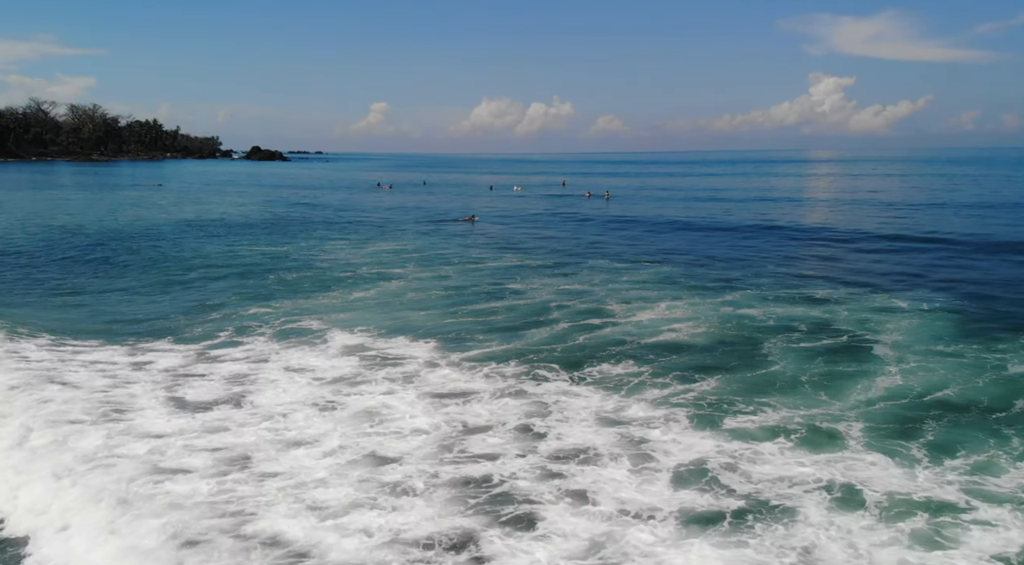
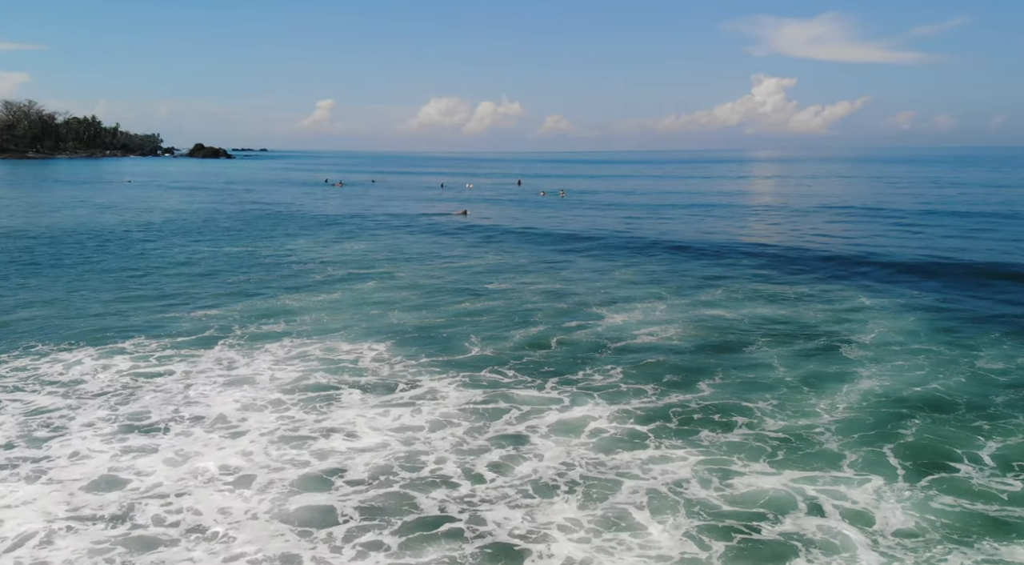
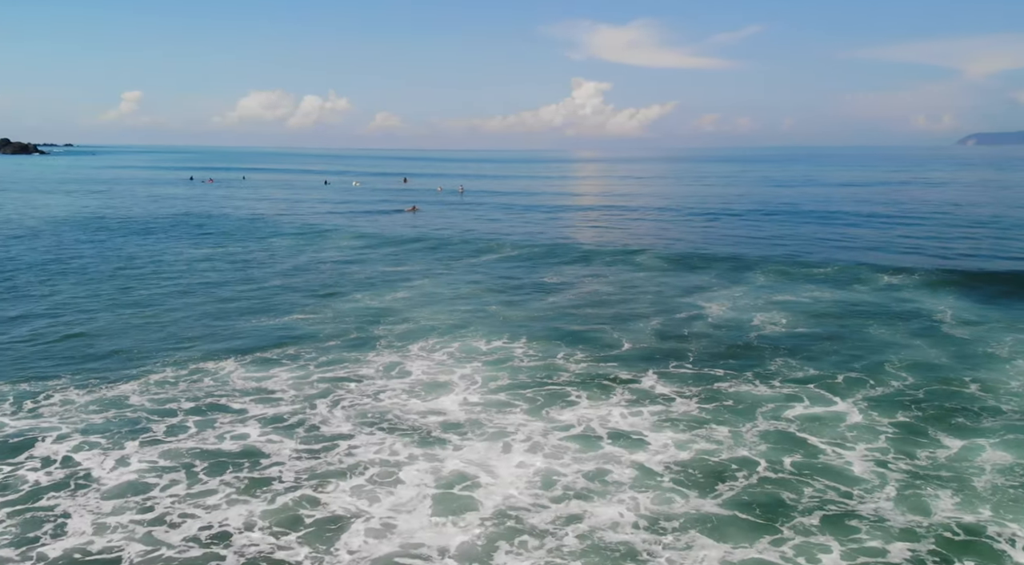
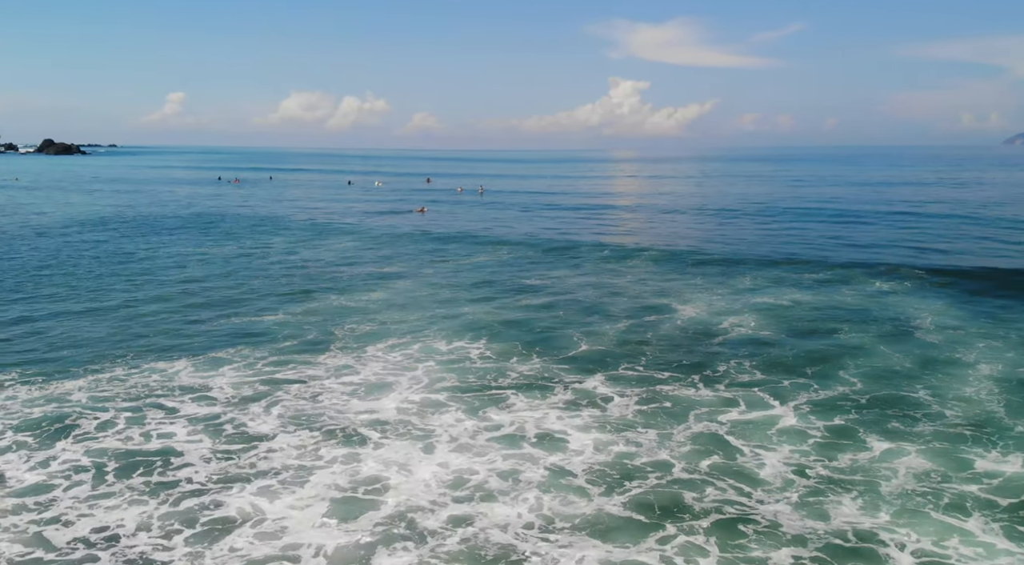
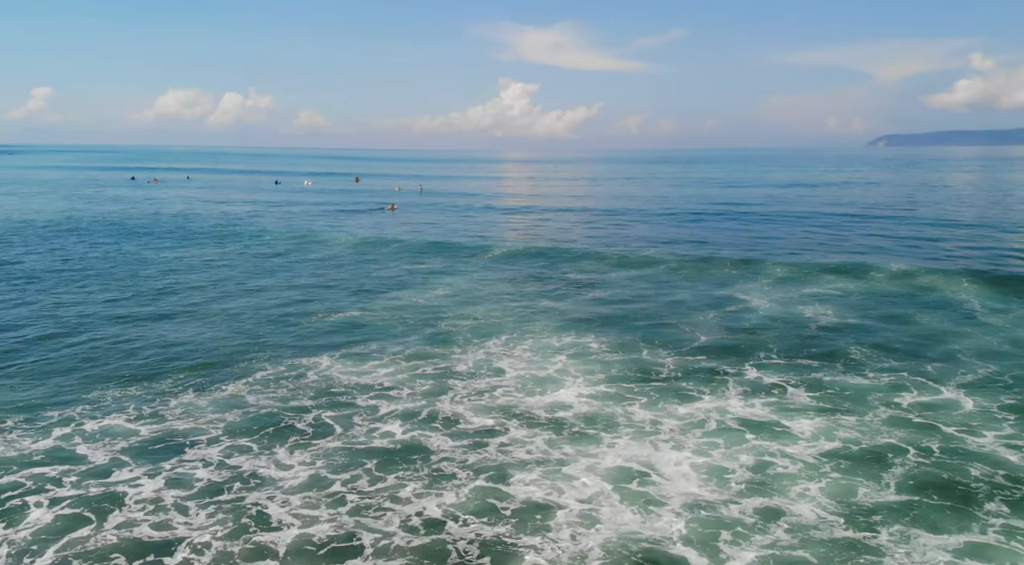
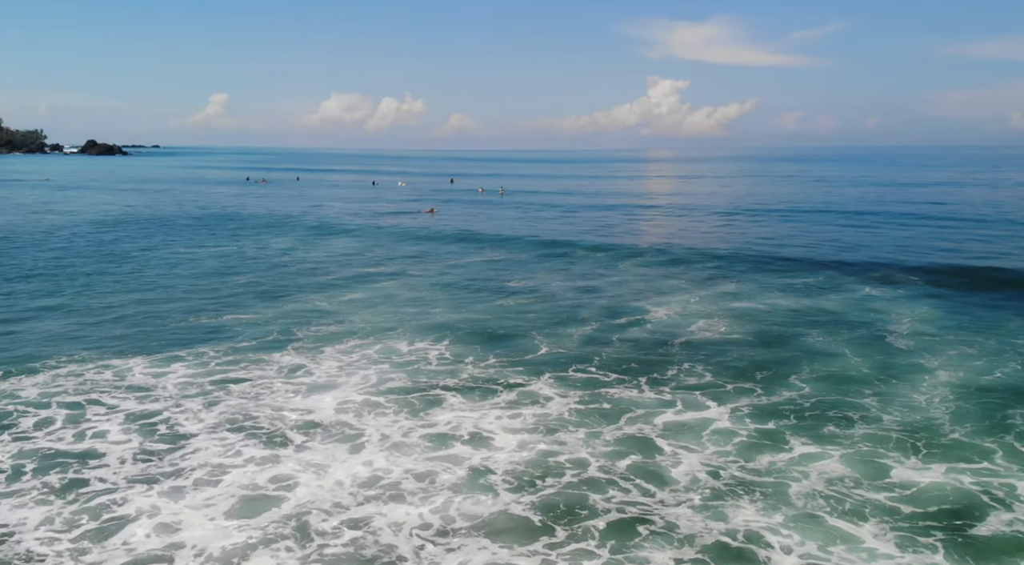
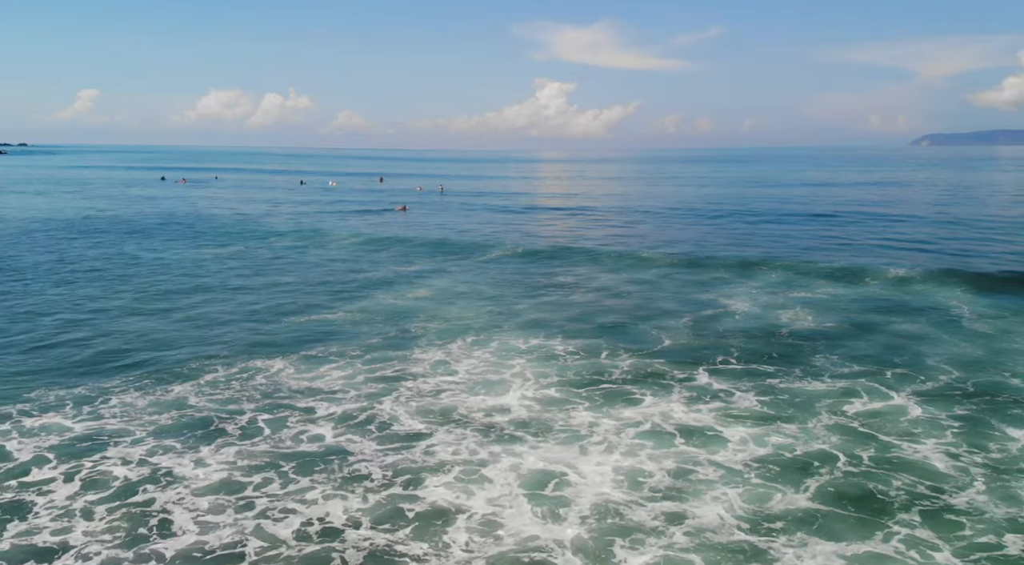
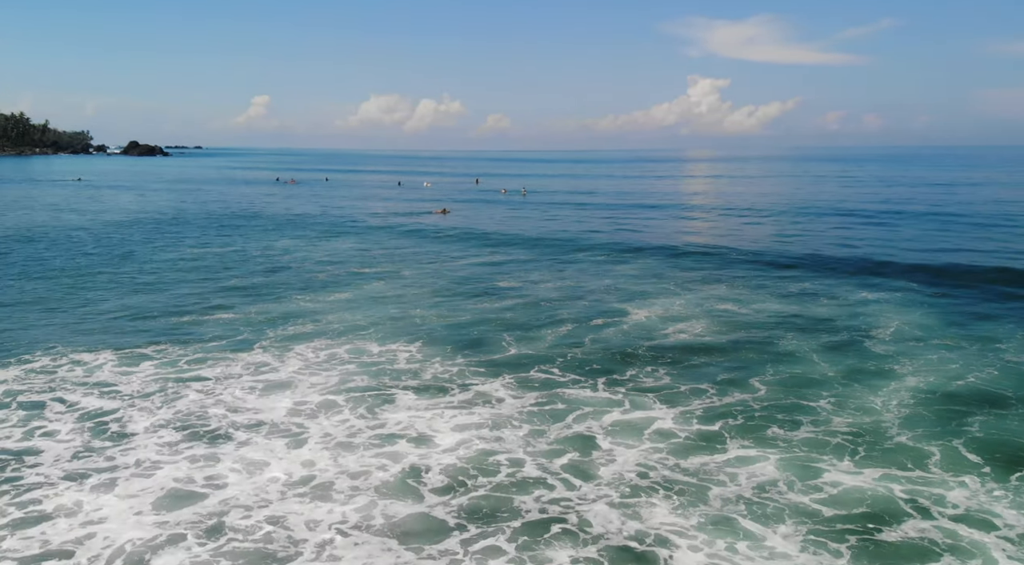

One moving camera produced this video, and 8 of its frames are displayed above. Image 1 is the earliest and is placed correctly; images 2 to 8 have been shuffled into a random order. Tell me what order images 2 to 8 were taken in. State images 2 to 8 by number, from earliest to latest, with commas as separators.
2, 8, 6, 4, 3, 7, 5
